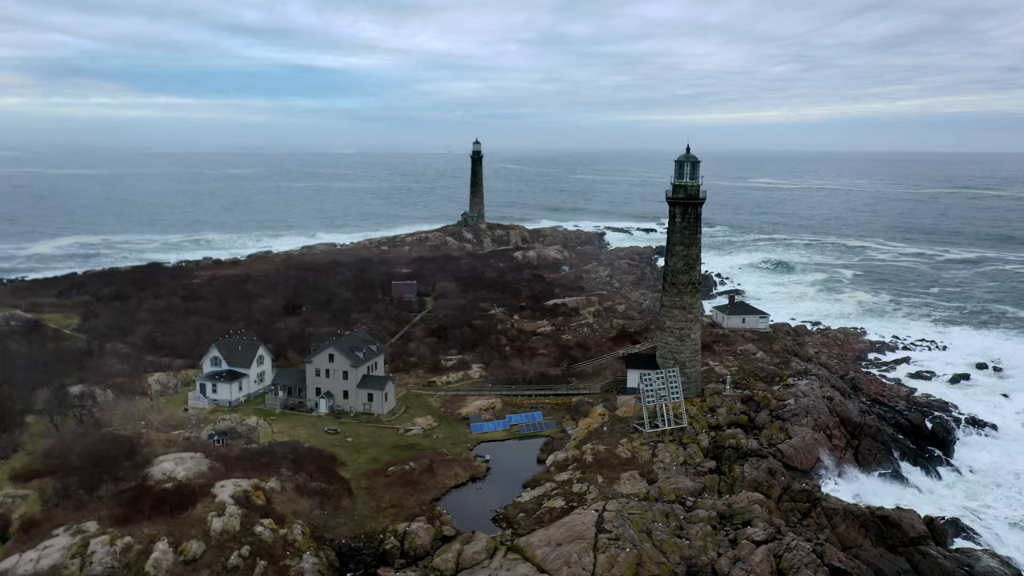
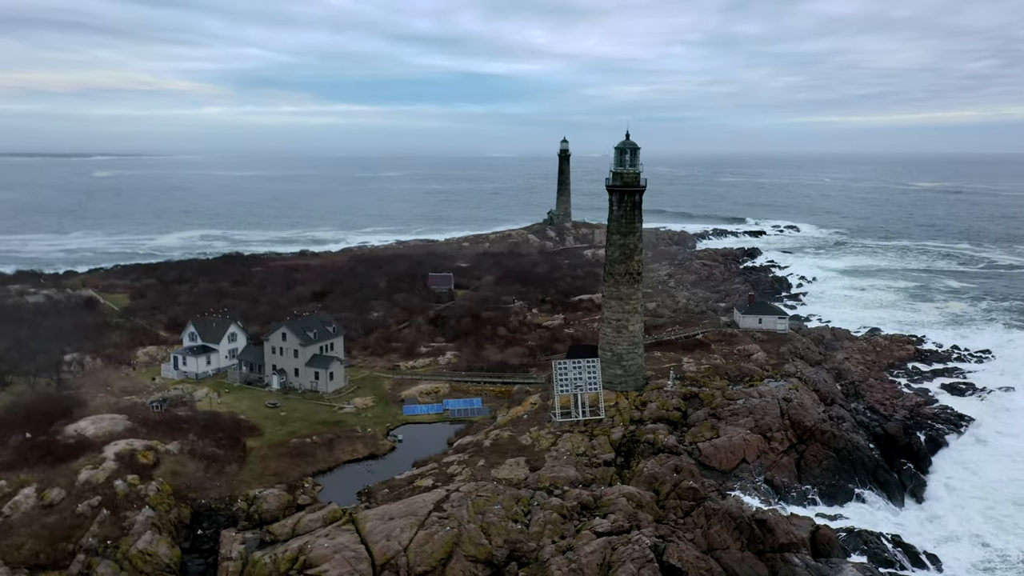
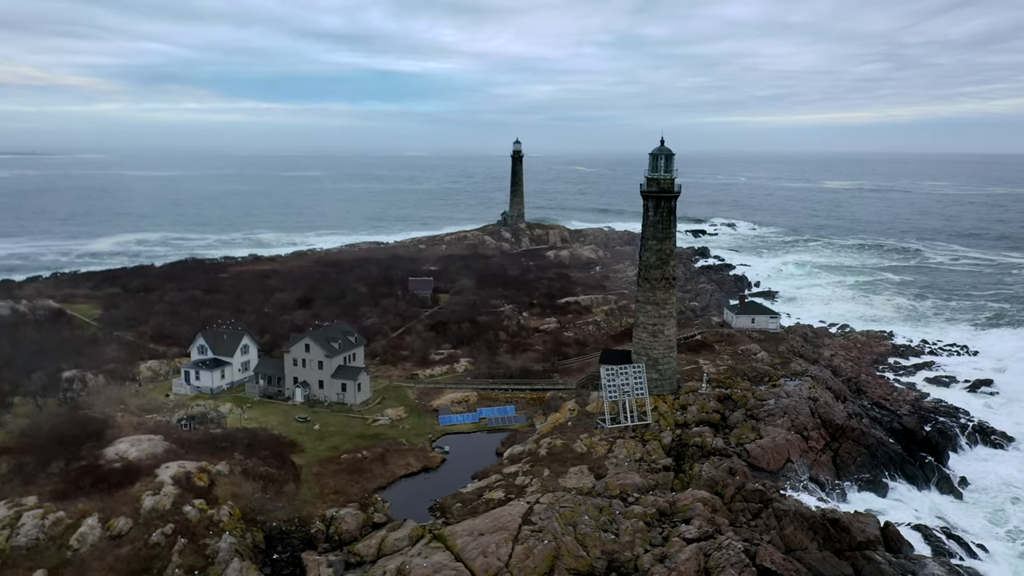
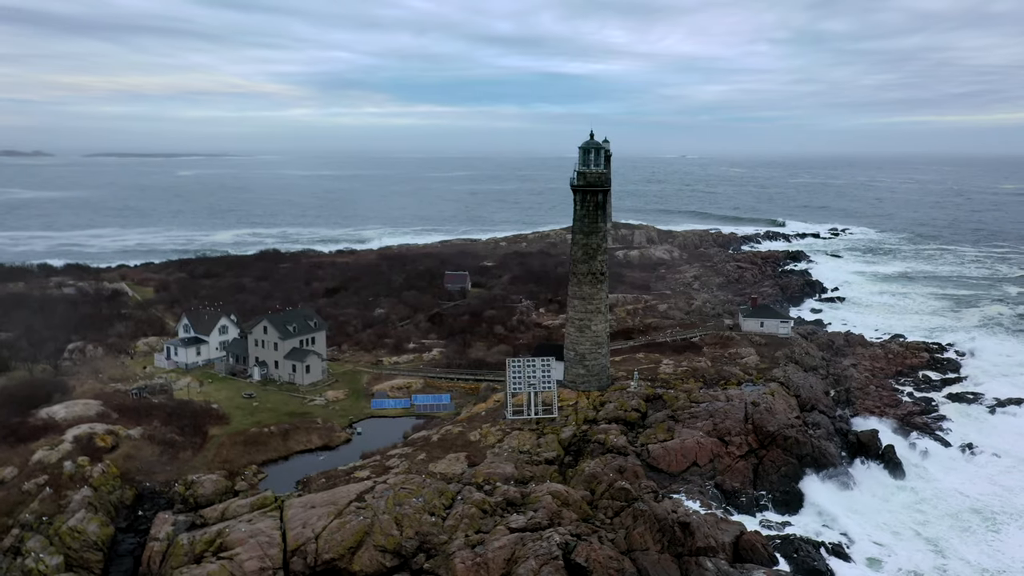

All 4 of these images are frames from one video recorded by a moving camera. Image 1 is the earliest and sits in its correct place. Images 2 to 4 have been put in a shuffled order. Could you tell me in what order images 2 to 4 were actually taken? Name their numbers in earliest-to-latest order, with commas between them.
3, 2, 4
